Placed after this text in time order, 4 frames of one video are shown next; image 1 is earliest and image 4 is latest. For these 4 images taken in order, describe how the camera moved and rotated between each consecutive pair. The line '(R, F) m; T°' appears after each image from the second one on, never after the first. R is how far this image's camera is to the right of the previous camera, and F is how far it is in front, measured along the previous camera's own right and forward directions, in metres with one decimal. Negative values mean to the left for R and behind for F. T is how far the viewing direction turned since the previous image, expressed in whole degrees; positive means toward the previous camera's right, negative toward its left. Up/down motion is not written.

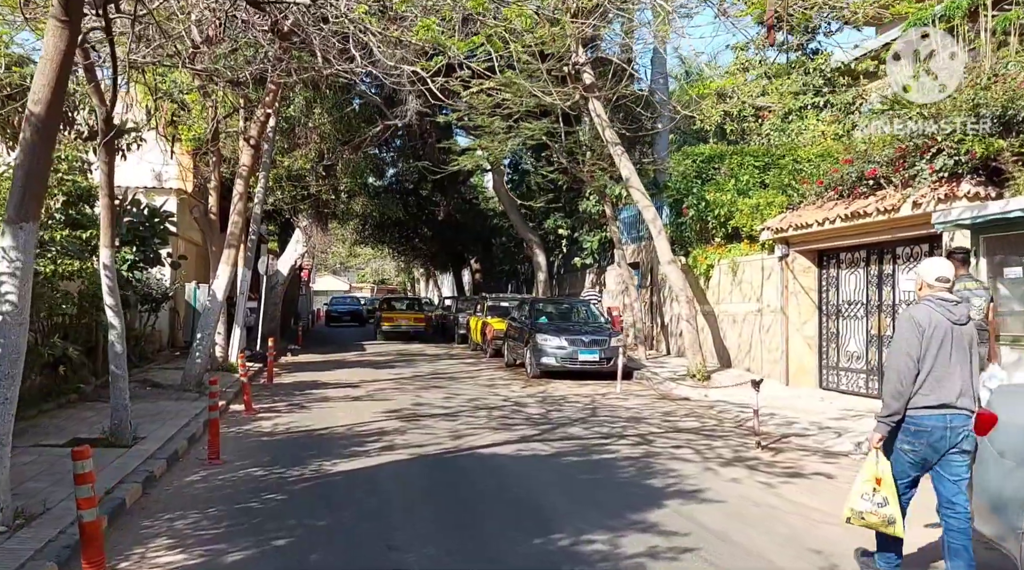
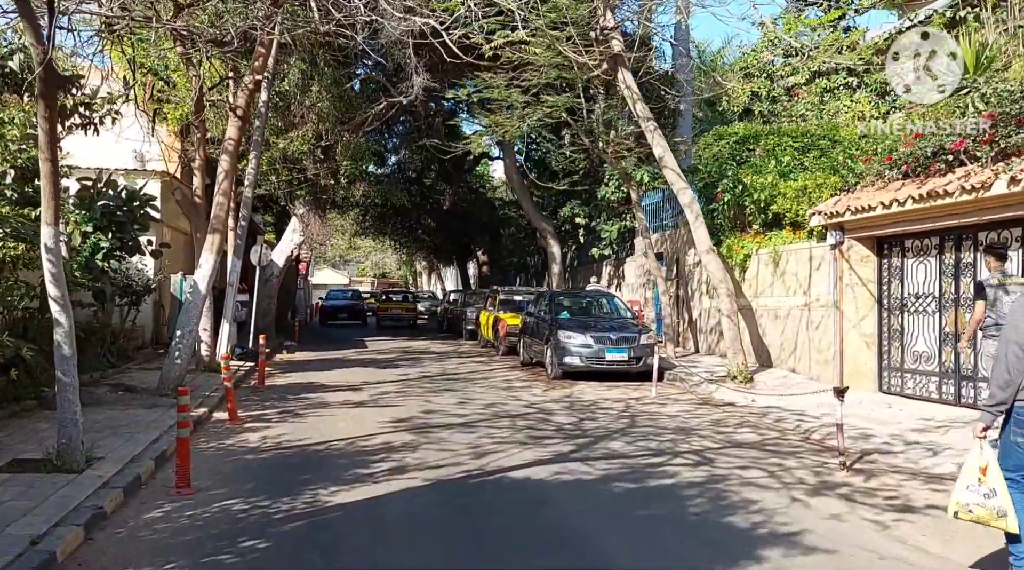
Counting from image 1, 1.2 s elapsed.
(-0.3, +1.6) m; 0°
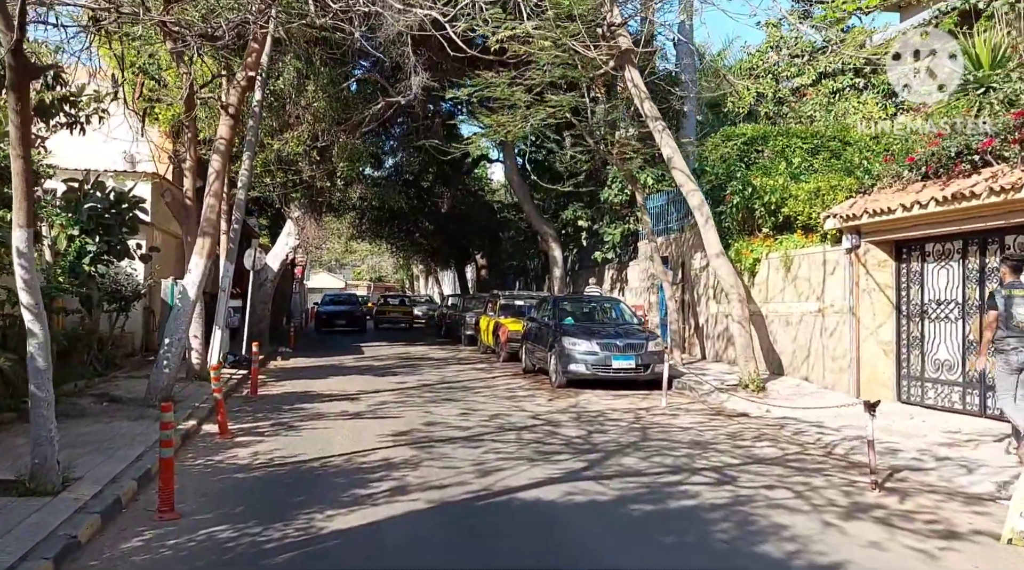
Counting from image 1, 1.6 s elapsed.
(-0.1, +0.5) m; 0°
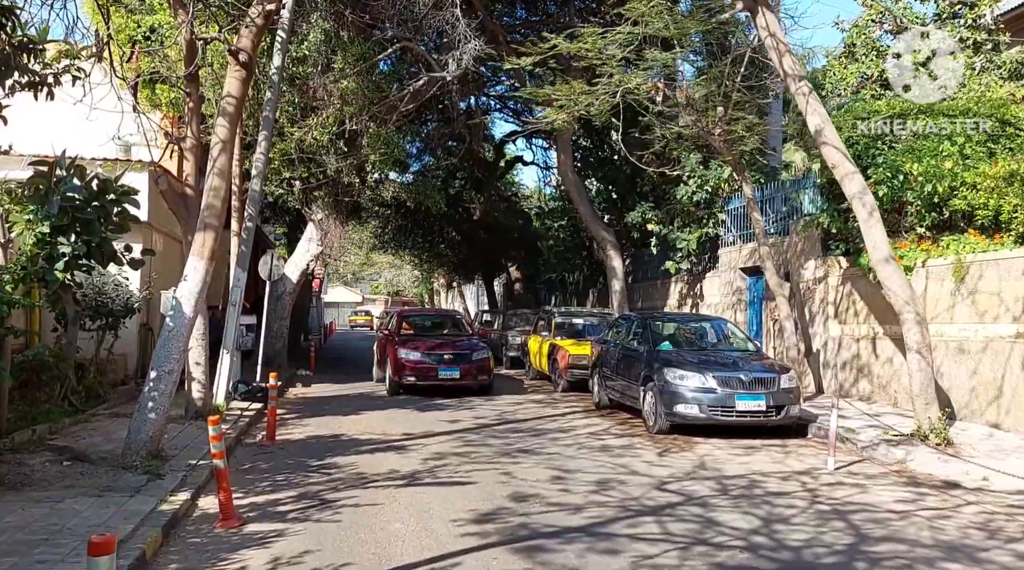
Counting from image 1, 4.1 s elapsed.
(-1.1, +3.3) m; -1°
